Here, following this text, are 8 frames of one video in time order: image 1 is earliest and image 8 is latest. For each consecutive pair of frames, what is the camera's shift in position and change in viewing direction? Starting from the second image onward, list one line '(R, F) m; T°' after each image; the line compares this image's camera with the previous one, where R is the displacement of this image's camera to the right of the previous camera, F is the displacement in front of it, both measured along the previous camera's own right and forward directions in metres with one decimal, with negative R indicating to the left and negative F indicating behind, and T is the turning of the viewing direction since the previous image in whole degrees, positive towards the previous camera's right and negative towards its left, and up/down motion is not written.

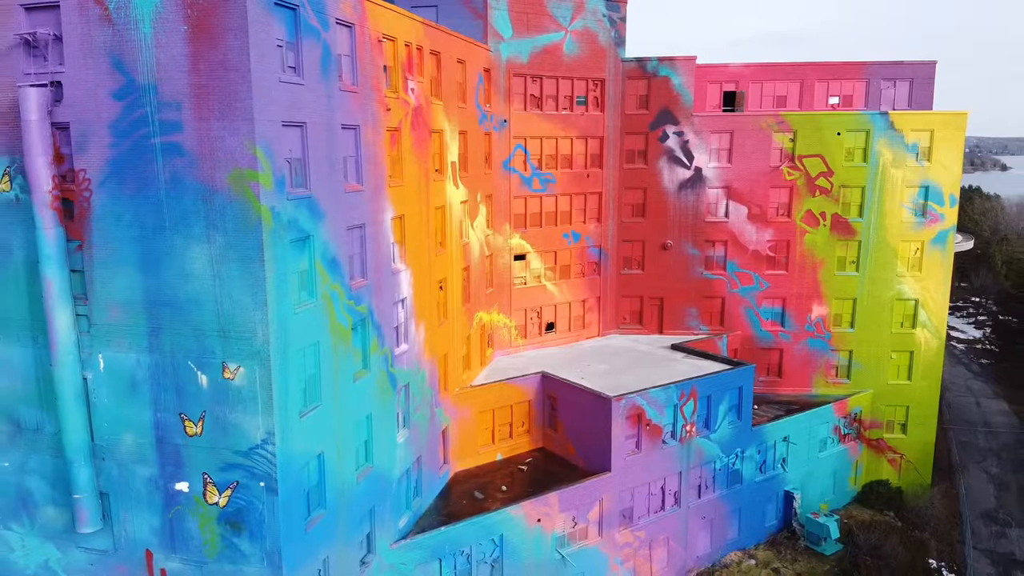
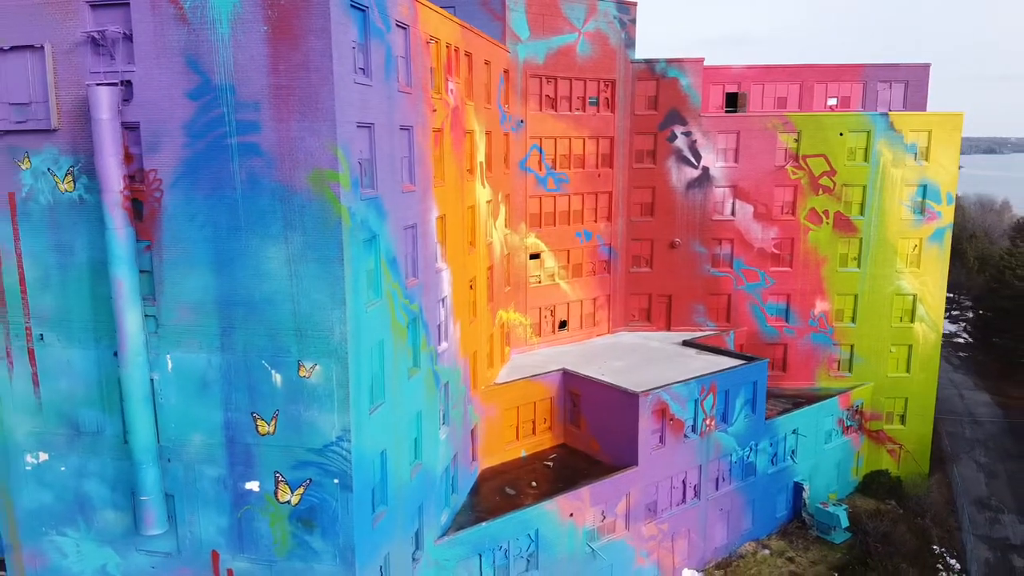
(-2.4, -0.3) m; +3°
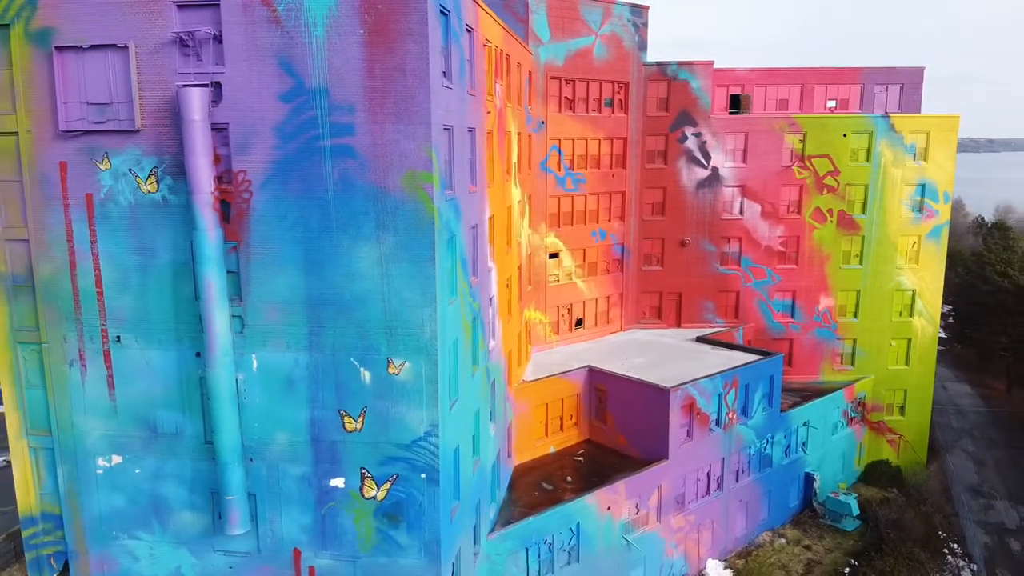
(-2.8, -0.4) m; +3°
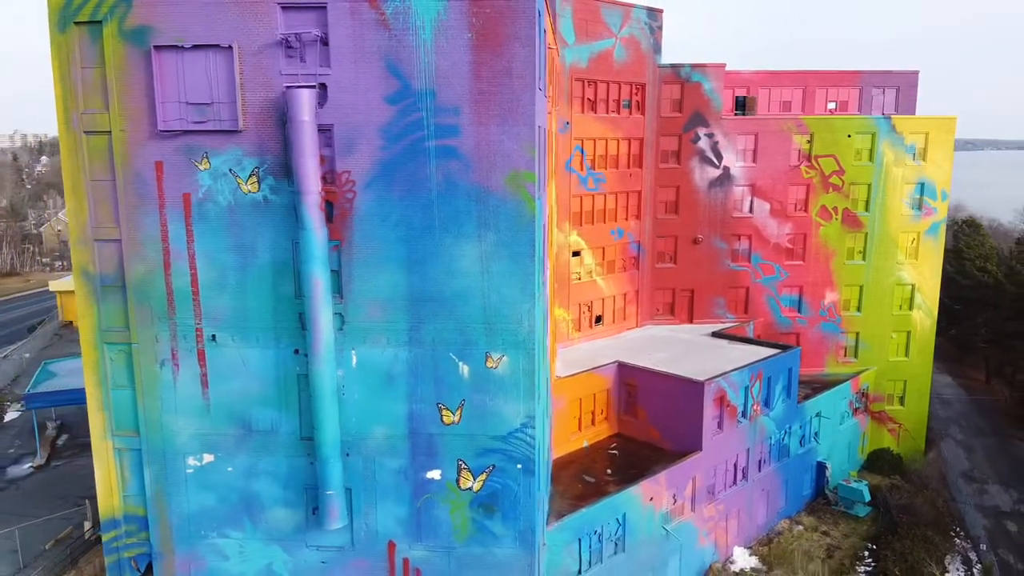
(-3.2, -0.5) m; +3°
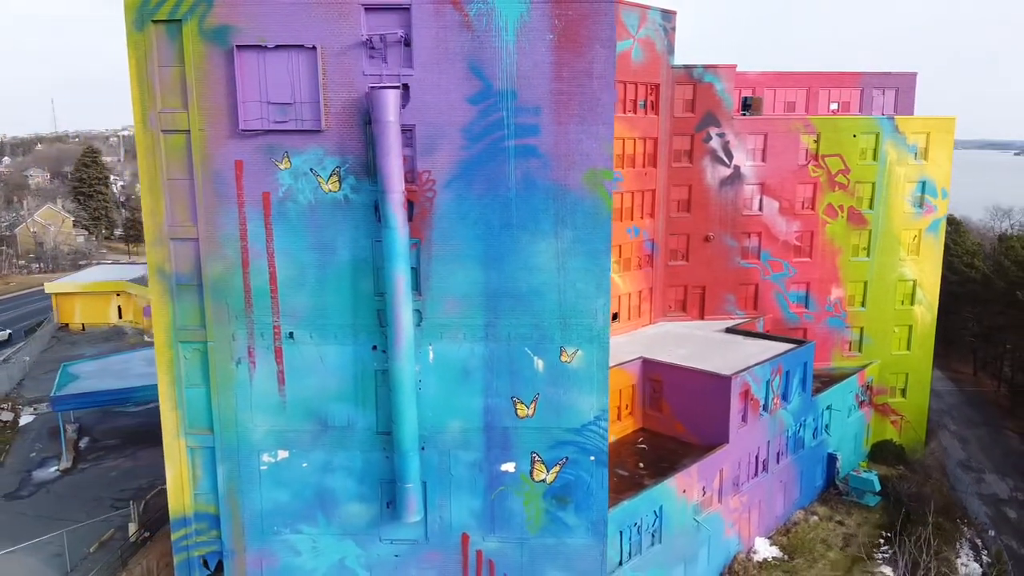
(-2.5, -0.4) m; +2°
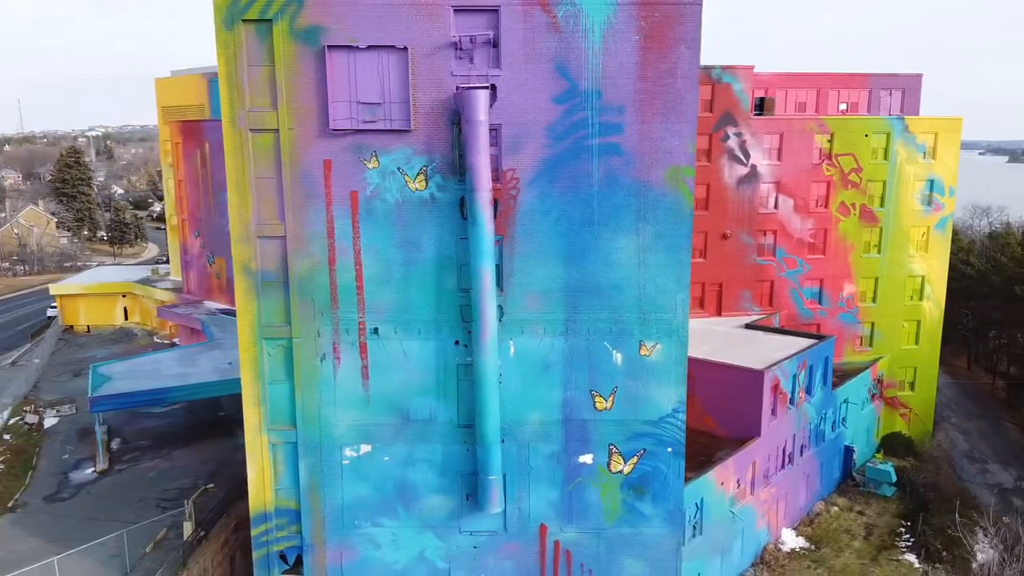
(-2.6, -0.4) m; +2°
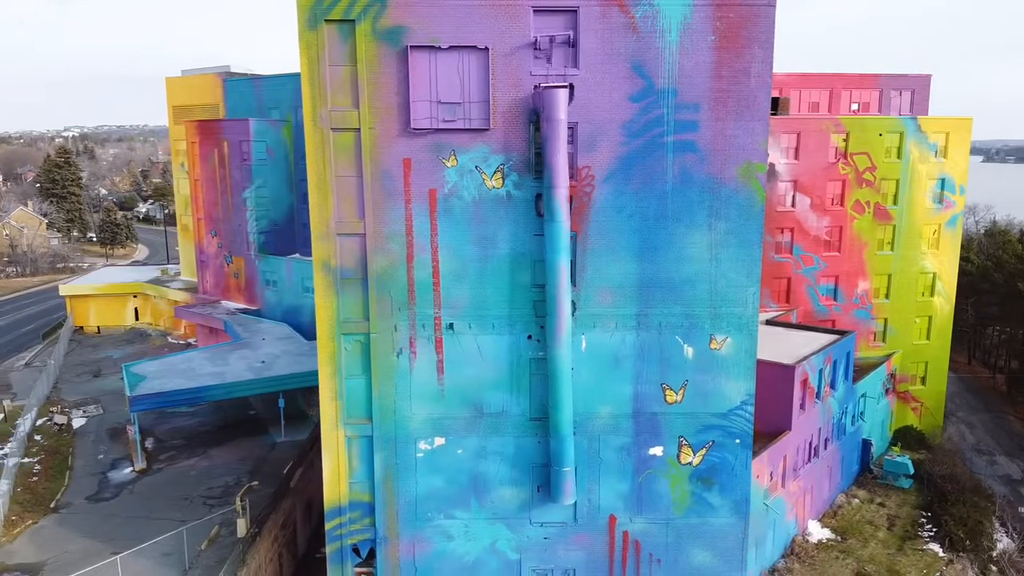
(-2.3, -0.3) m; +1°
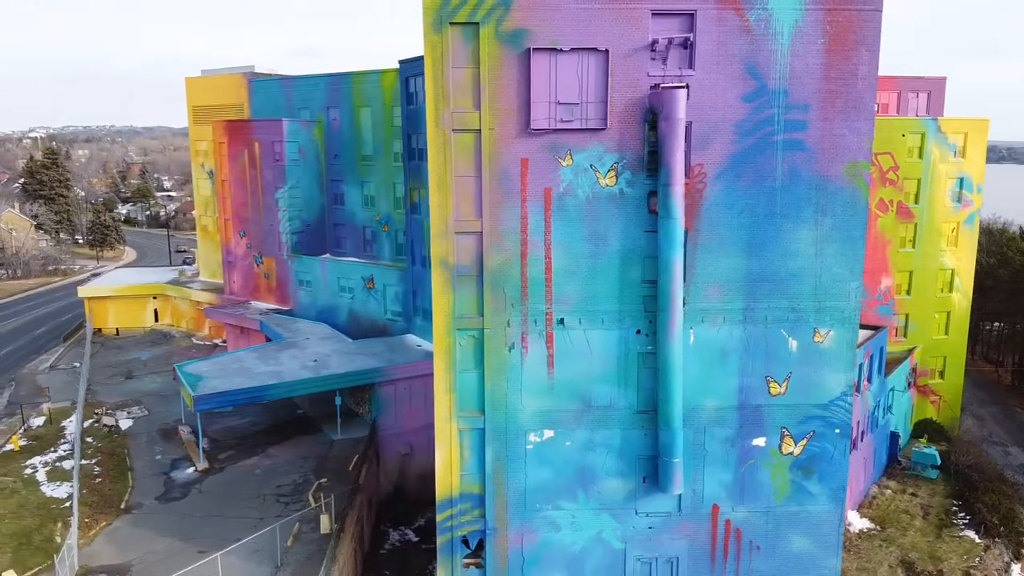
(-3.5, -0.4) m; +2°
